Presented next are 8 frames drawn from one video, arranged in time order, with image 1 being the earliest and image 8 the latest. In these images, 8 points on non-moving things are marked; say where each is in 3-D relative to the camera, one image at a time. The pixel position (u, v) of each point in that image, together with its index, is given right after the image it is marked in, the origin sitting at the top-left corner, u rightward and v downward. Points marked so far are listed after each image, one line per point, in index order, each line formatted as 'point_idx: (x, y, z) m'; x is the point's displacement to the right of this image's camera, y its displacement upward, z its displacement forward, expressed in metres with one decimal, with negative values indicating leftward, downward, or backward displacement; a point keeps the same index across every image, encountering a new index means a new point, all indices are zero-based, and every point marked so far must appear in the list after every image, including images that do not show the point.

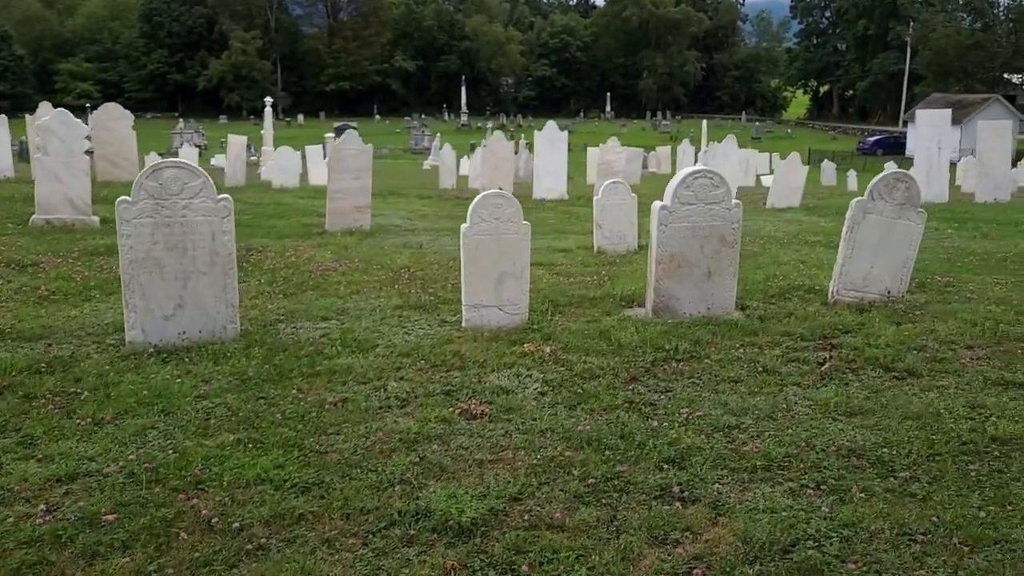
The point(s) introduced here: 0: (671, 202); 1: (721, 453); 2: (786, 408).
0: (+1.5, +0.8, +7.8) m
1: (+1.2, -1.0, +4.9) m
2: (+1.9, -0.8, +5.7) m
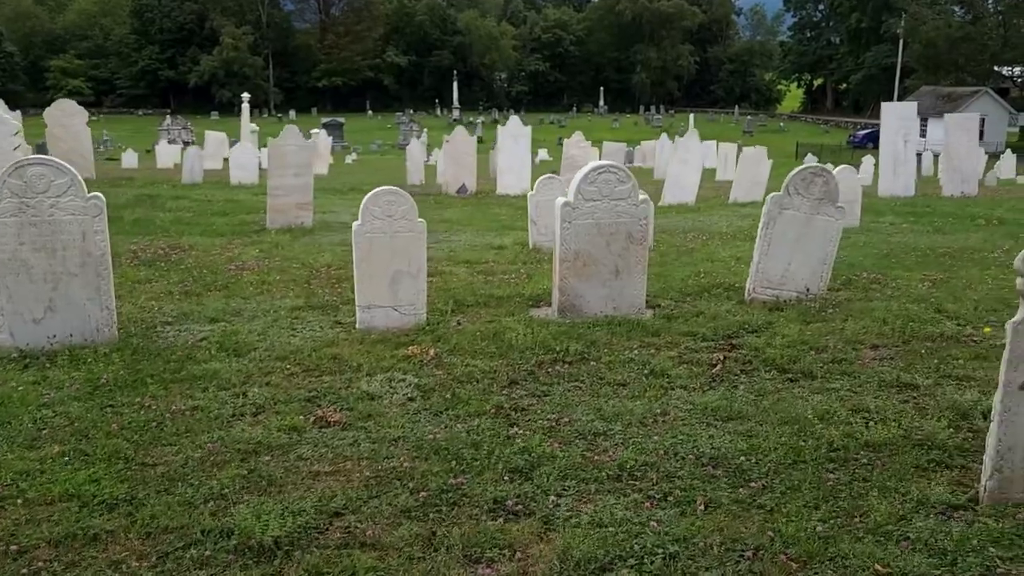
0: (+0.5, +0.8, +7.6) m
1: (+0.4, -1.0, +4.7) m
2: (+1.0, -0.8, +5.5) m
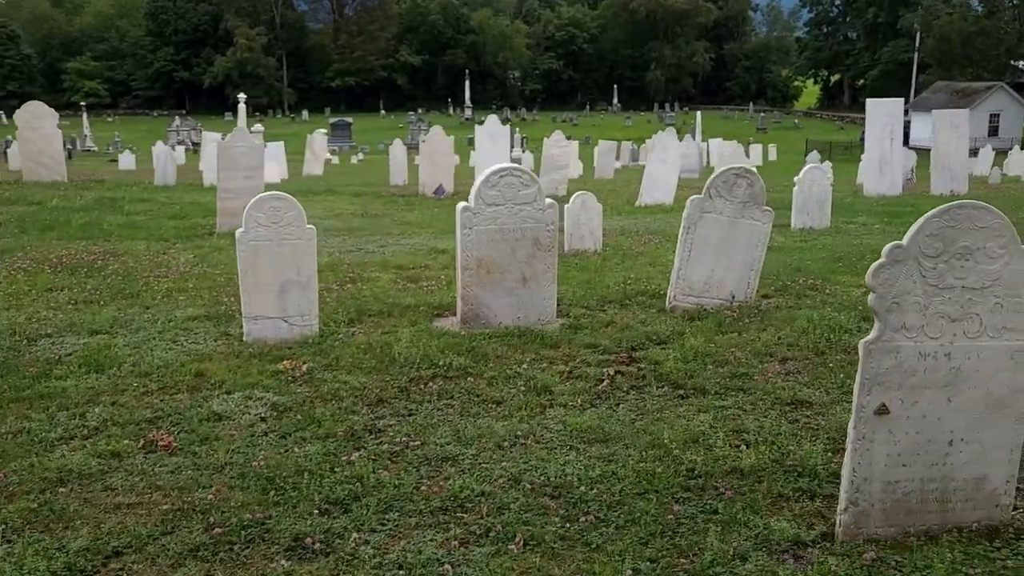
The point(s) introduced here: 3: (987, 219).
0: (-0.3, +0.7, +7.2) m
1: (-0.6, -1.1, +4.4) m
2: (+0.1, -0.9, +5.2) m
3: (+2.3, +0.3, +4.0) m
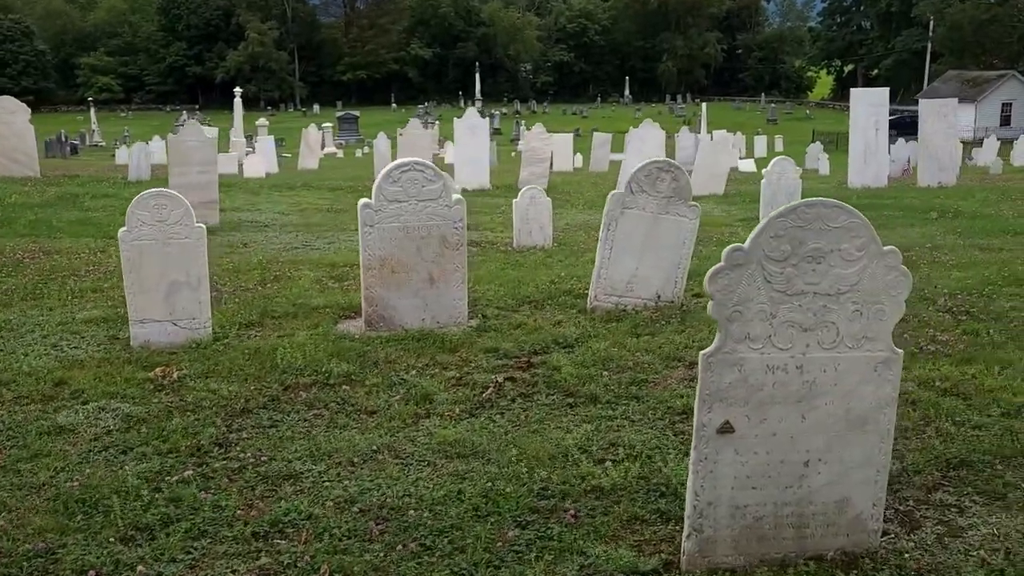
0: (-1.1, +0.7, +6.9) m
1: (-1.4, -1.1, +4.0) m
2: (-0.7, -0.9, +4.8) m
3: (+1.4, +0.3, +3.6) m
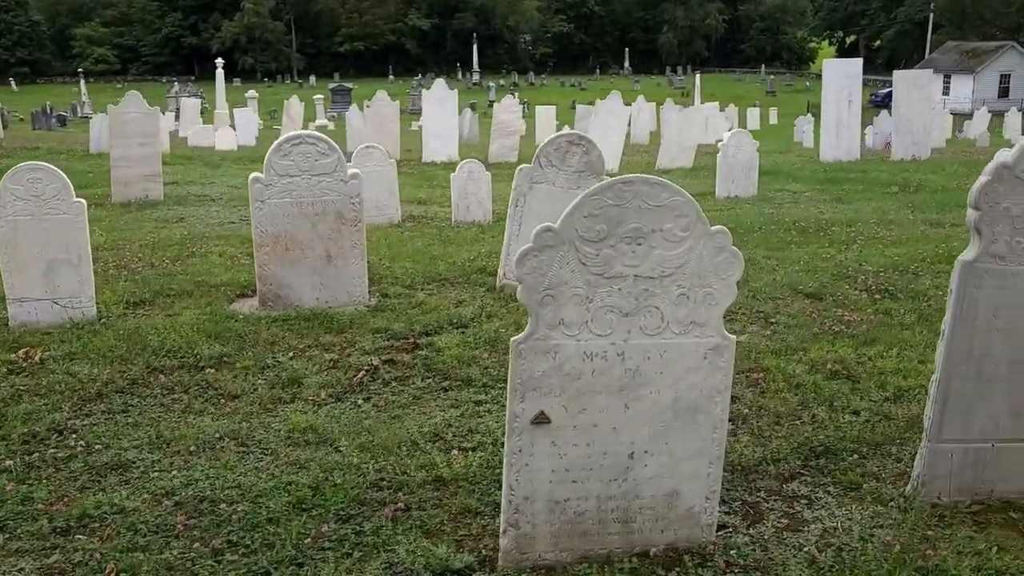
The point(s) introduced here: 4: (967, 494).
0: (-2.0, +0.9, +6.6) m
1: (-2.2, -1.0, +3.8) m
2: (-1.6, -0.8, +4.6) m
3: (+0.6, +0.4, +3.4) m
4: (+2.2, -1.0, +4.0) m
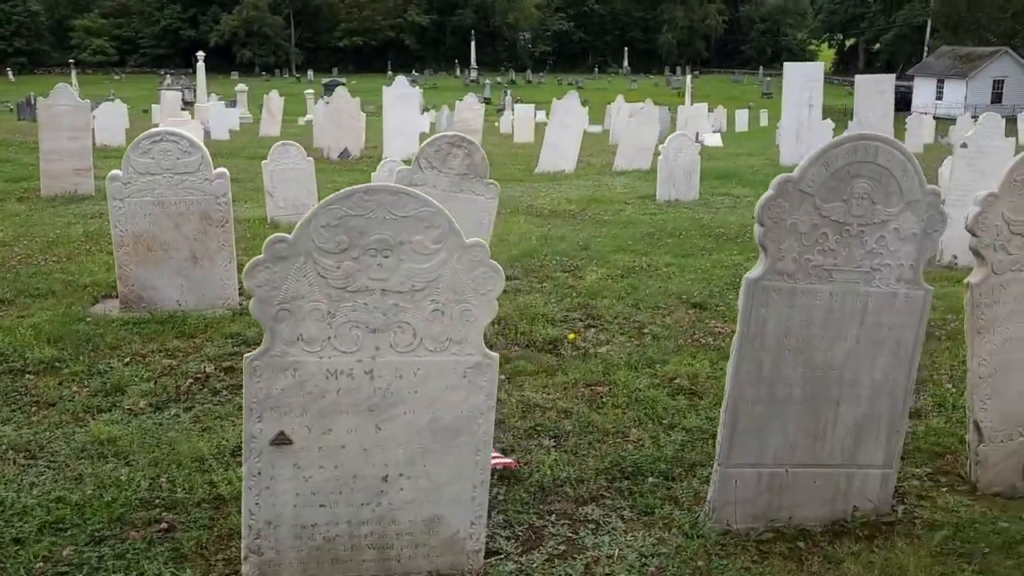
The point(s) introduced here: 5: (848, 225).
0: (-3.0, +0.9, +6.4) m
1: (-3.2, -1.0, +3.6) m
2: (-2.6, -0.8, +4.4) m
3: (-0.4, +0.3, +3.2) m
4: (+1.1, -1.1, +3.8) m
5: (+1.5, +0.3, +3.6) m
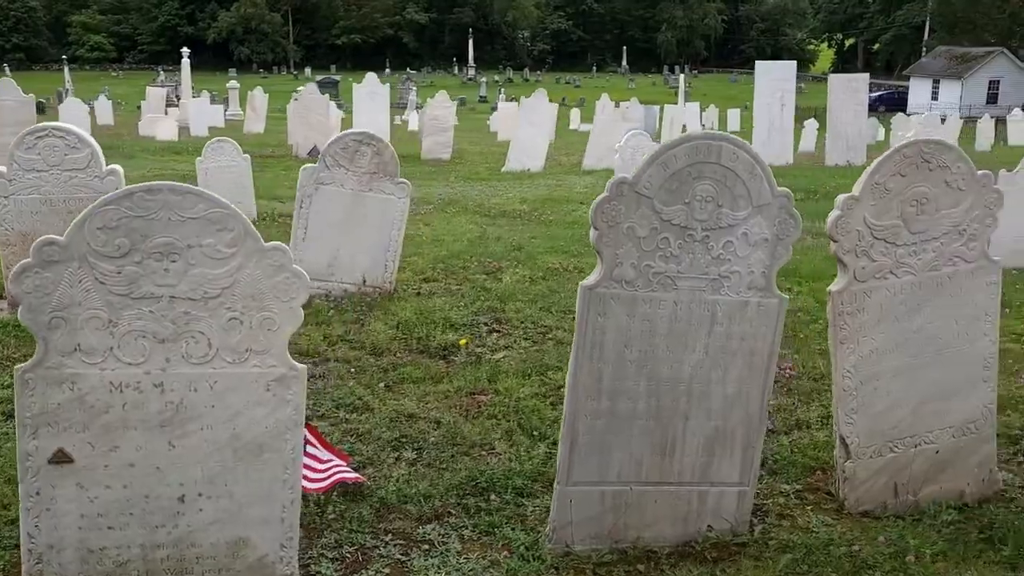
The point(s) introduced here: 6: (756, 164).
0: (-3.7, +0.9, +6.2) m
1: (-3.9, -1.0, +3.4) m
2: (-3.3, -0.9, +4.2) m
3: (-1.1, +0.3, +3.0) m
4: (+0.4, -1.1, +3.6) m
5: (+0.7, +0.2, +3.4) m
6: (+1.0, +0.5, +3.4) m
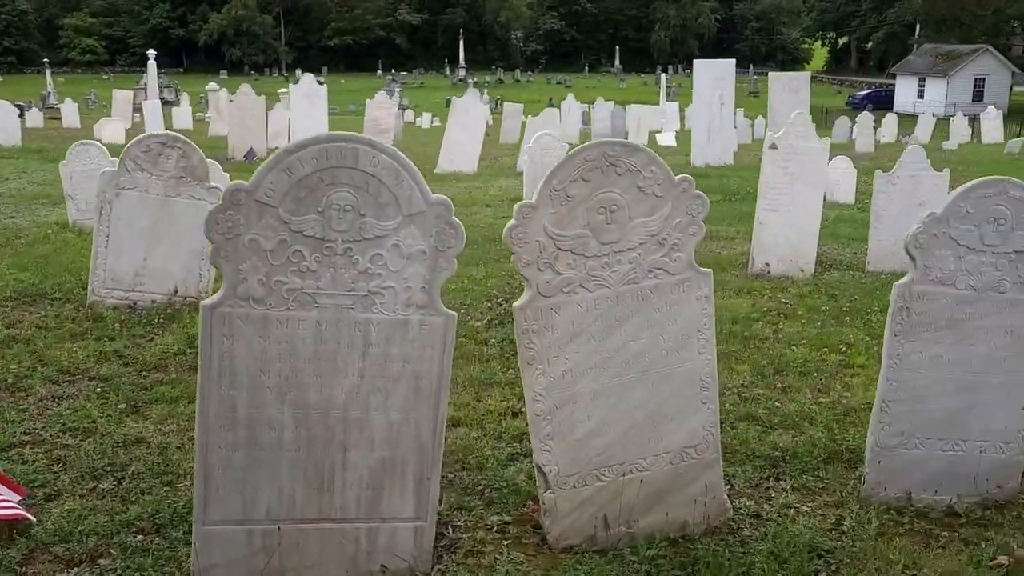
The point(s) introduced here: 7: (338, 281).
0: (-5.2, +0.8, +5.8) m
1: (-5.3, -1.1, +3.0) m
2: (-4.7, -1.0, +3.8) m
3: (-2.5, +0.2, +2.6) m
4: (-1.0, -1.2, +3.3) m
5: (-0.7, +0.2, +3.1) m
6: (-0.4, +0.4, +3.1) m
7: (-0.6, 0.0, +3.1) m
